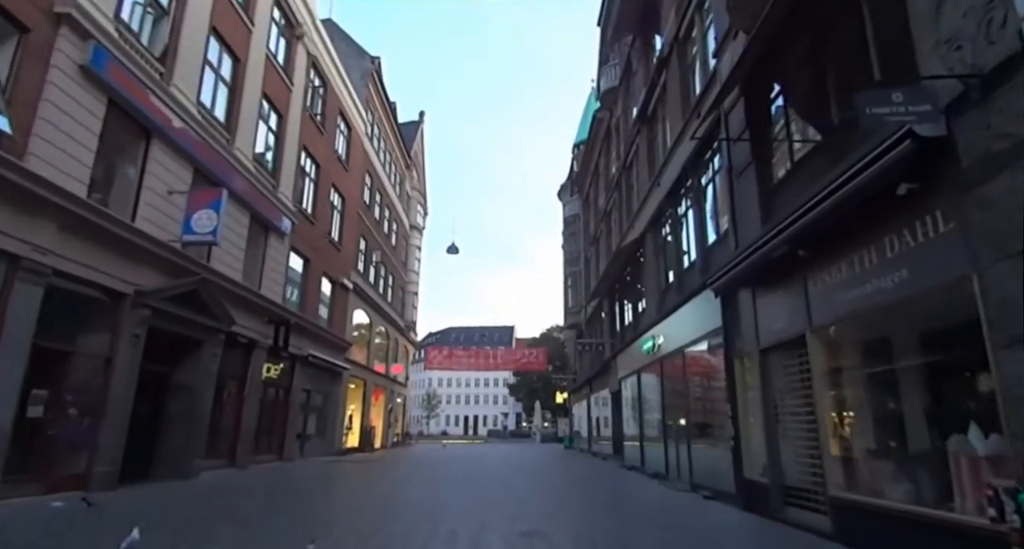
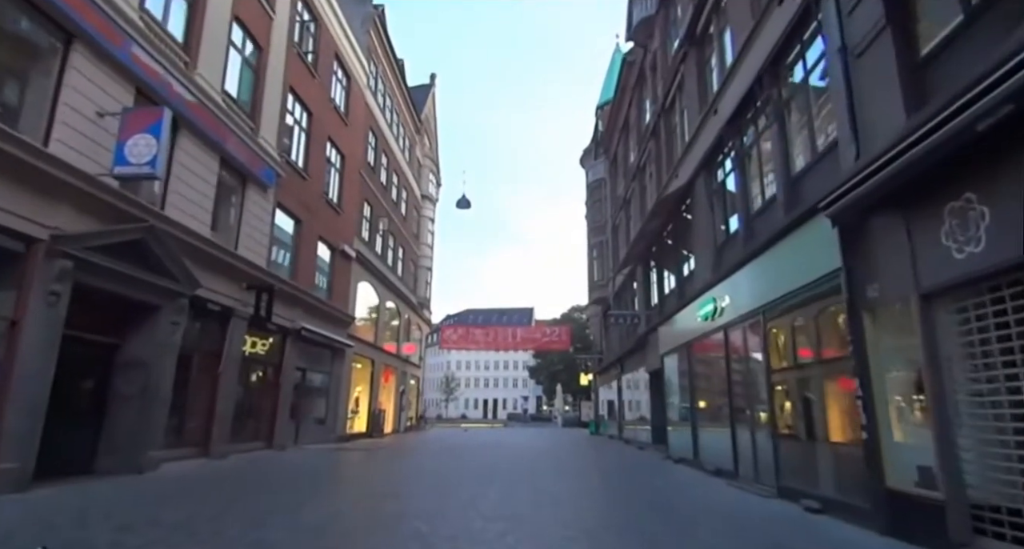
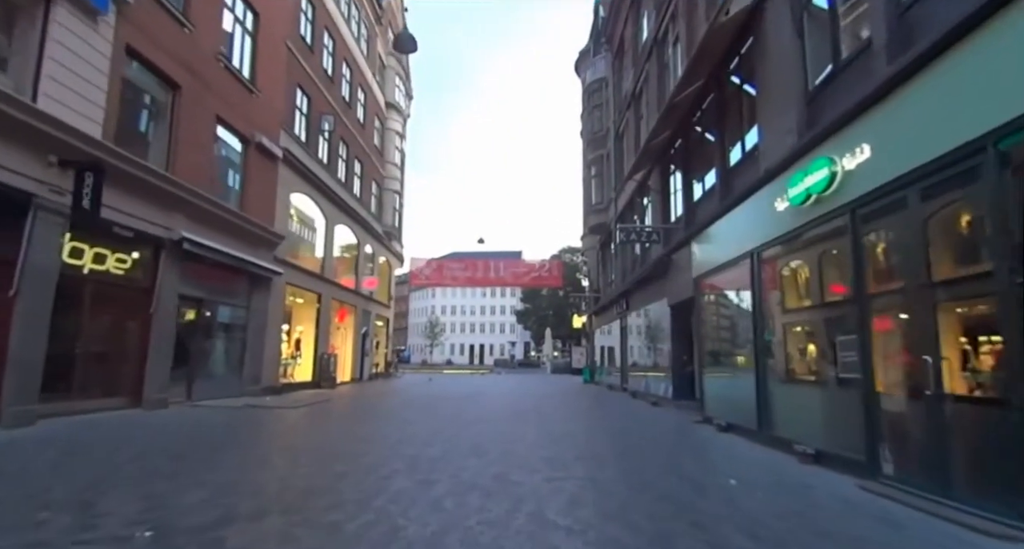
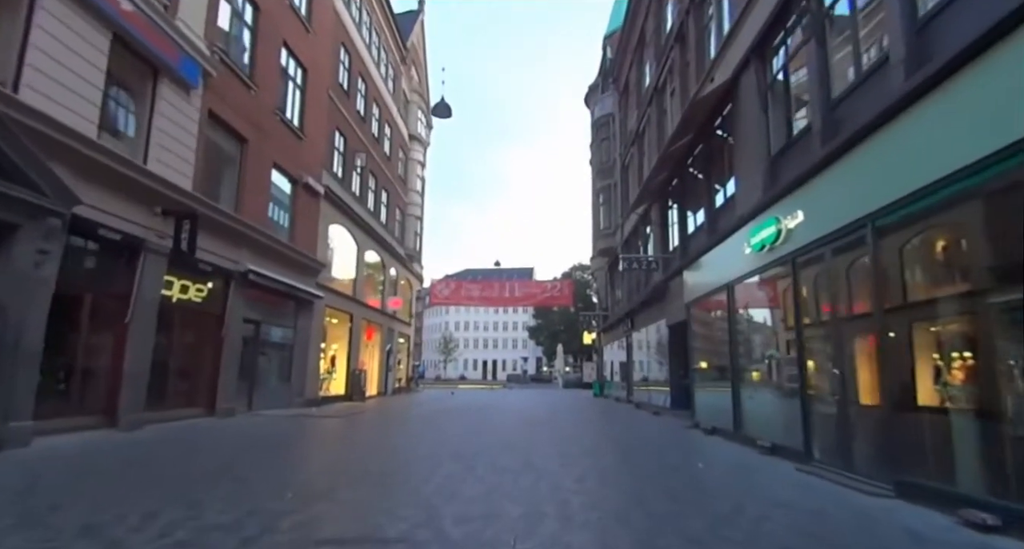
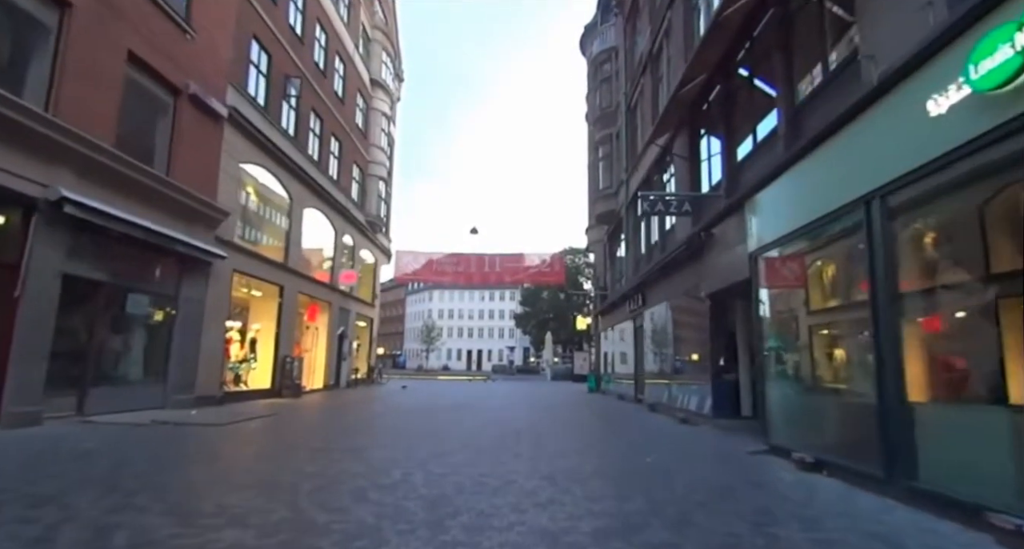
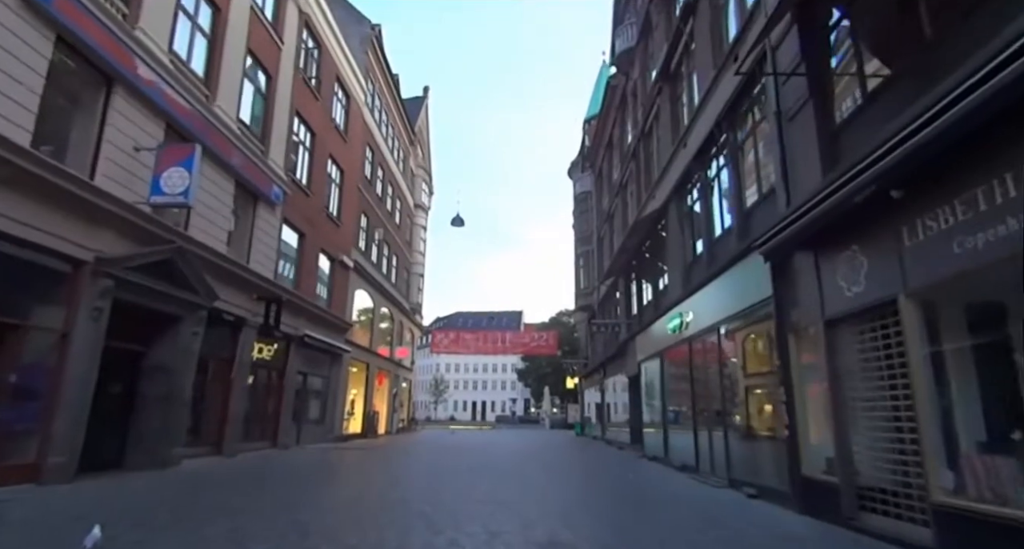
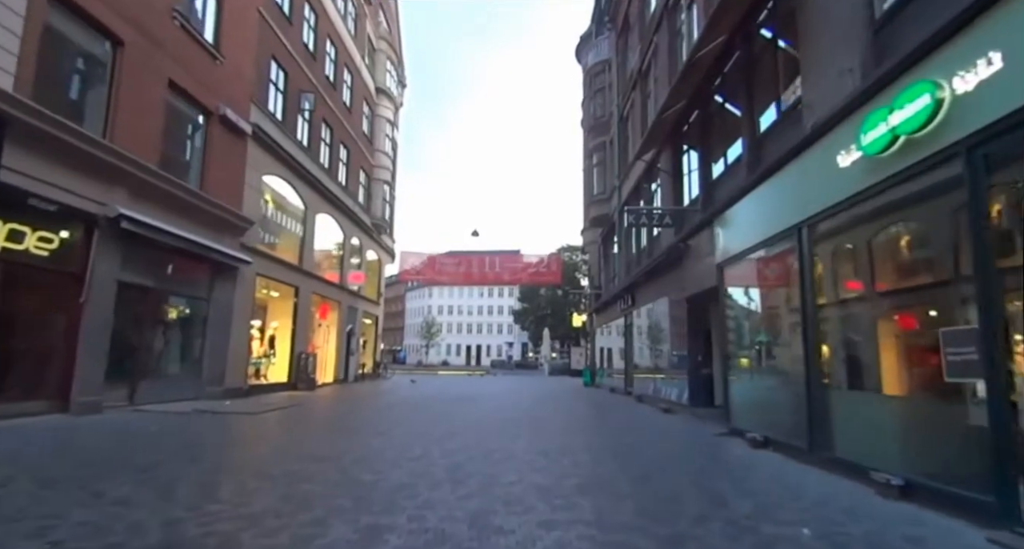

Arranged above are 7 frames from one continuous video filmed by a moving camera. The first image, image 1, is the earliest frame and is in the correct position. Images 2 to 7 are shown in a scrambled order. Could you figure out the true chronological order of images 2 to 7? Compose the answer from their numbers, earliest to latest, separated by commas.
6, 2, 4, 3, 7, 5
